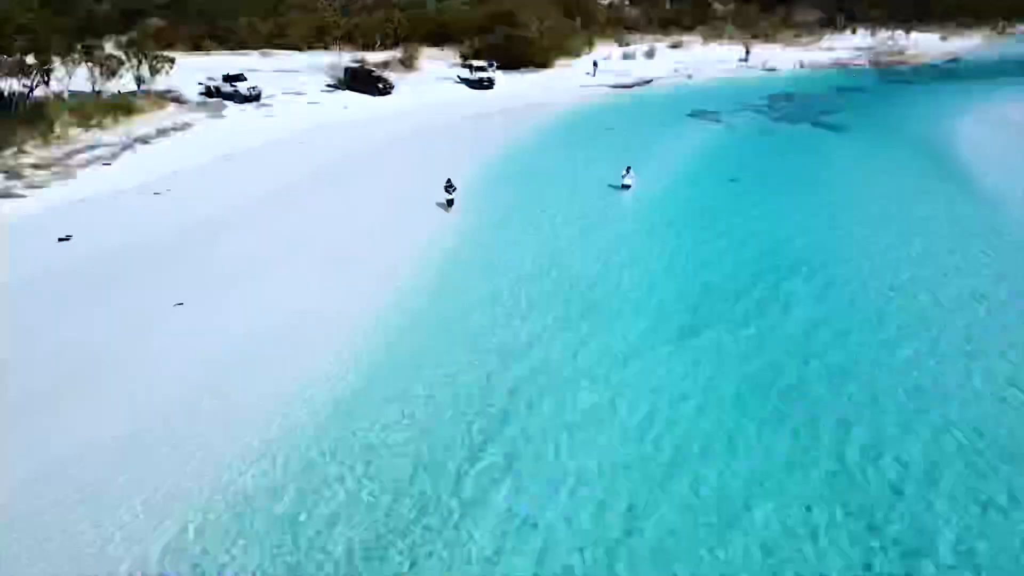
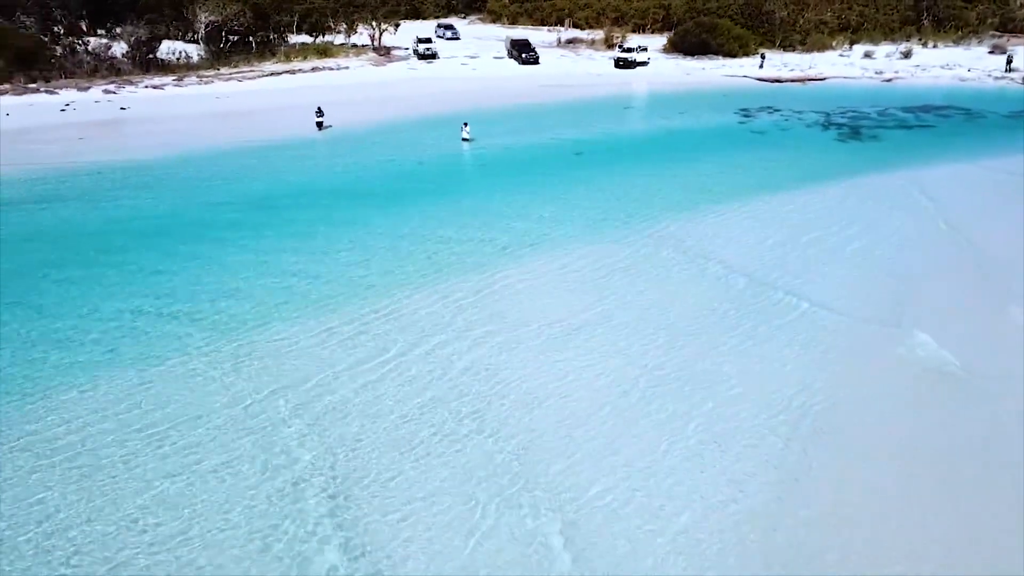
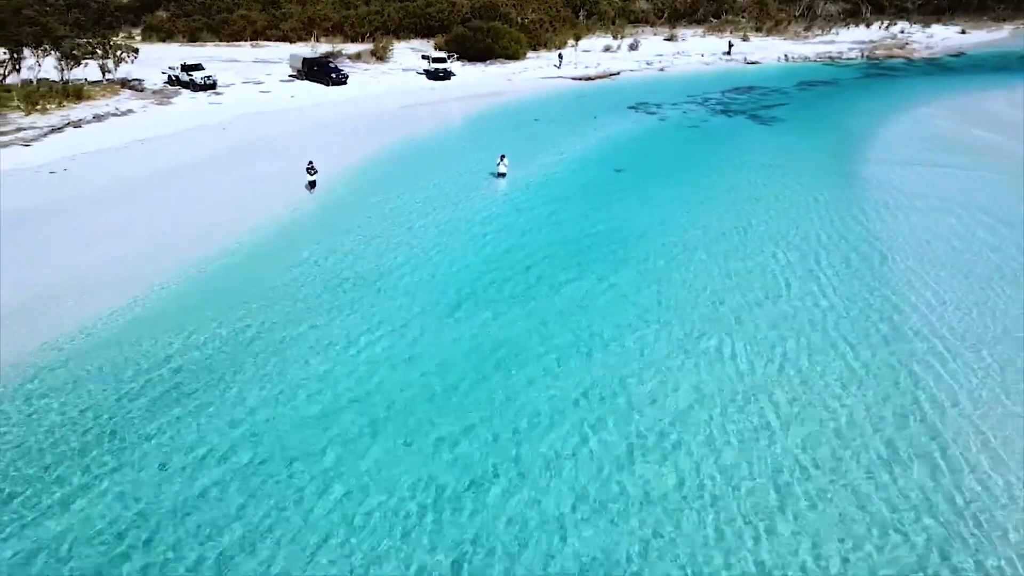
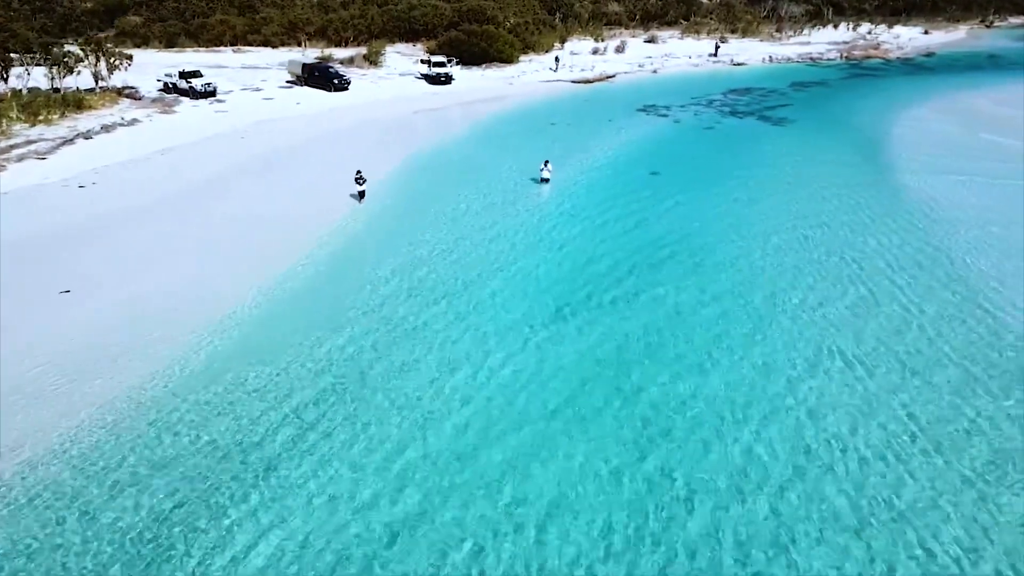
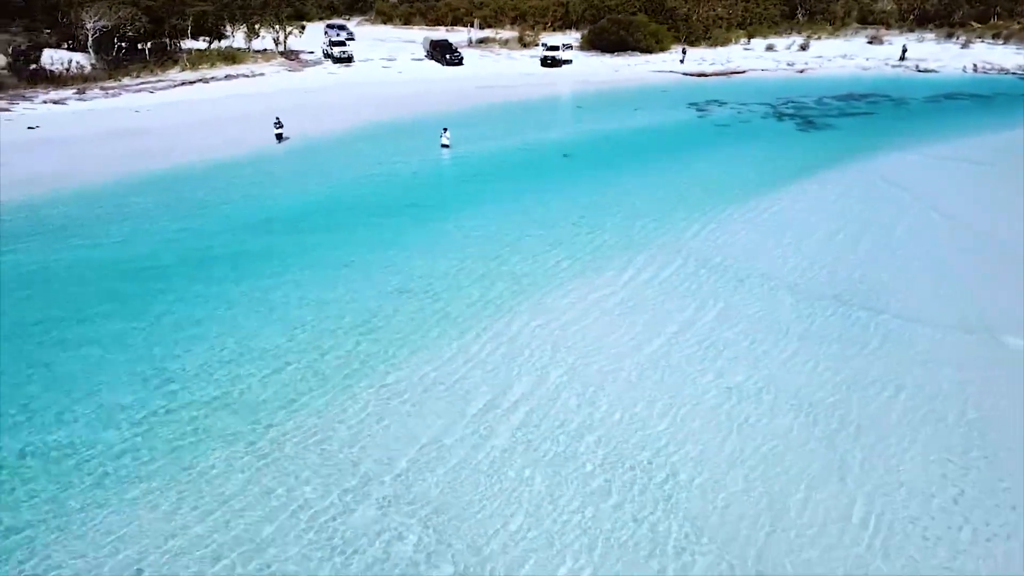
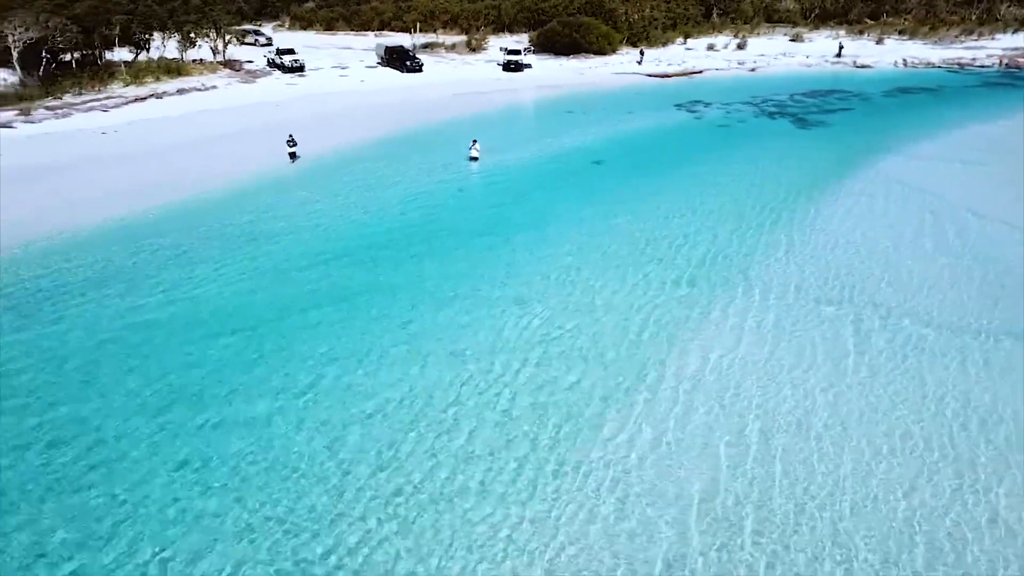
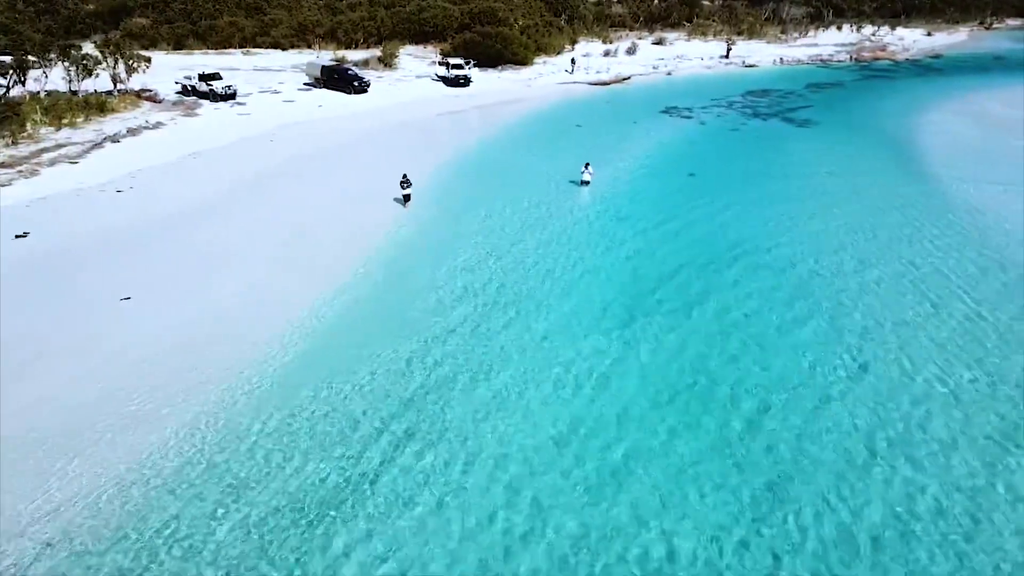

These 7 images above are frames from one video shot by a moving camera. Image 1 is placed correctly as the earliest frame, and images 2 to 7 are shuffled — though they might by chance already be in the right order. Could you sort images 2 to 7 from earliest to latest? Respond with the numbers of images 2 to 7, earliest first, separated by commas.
7, 4, 3, 6, 5, 2
